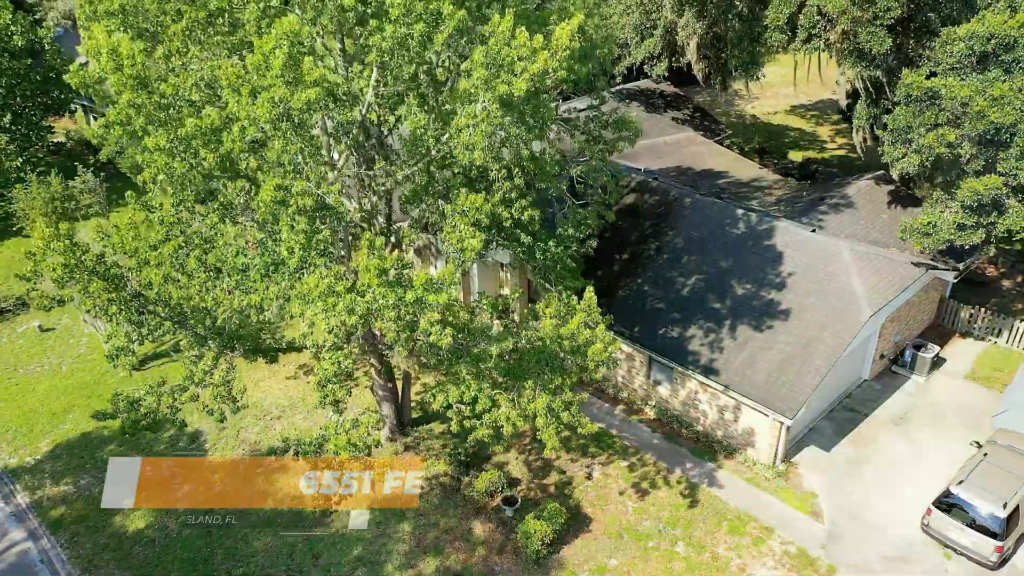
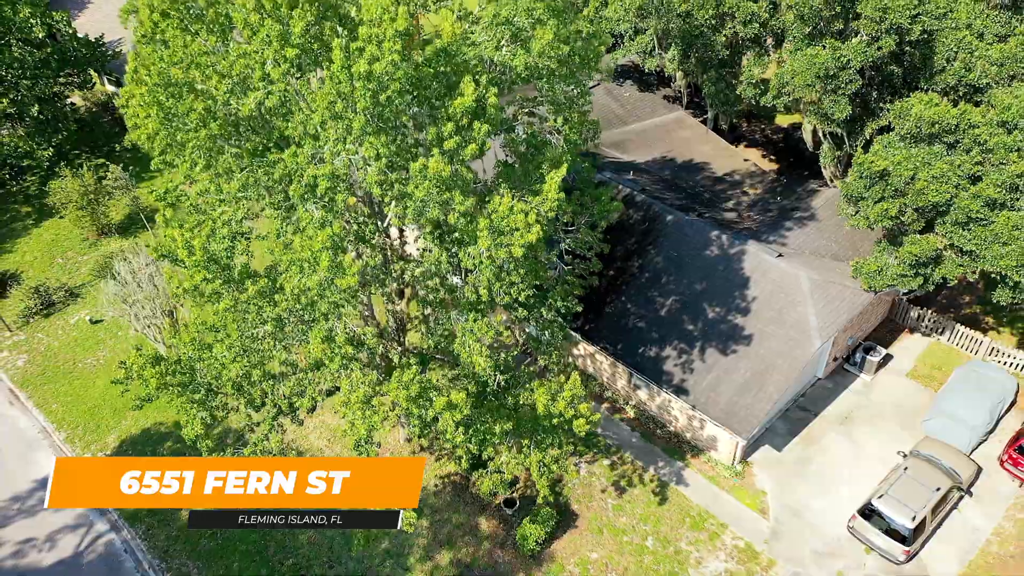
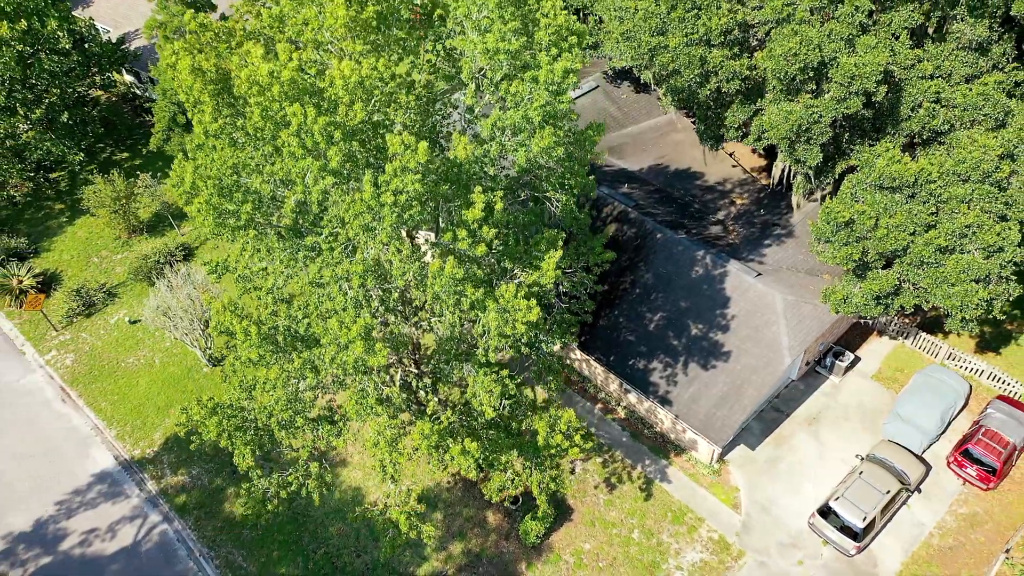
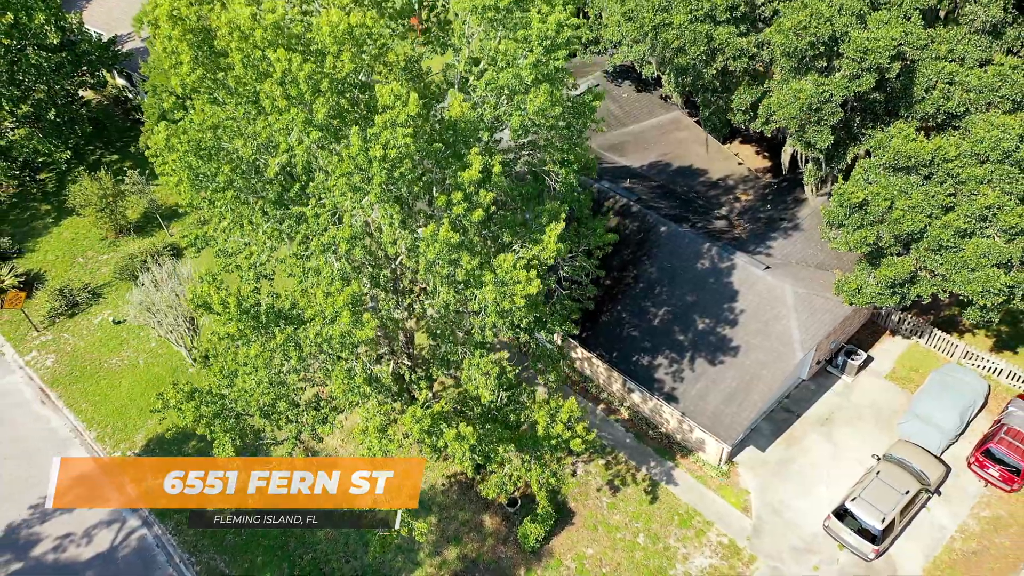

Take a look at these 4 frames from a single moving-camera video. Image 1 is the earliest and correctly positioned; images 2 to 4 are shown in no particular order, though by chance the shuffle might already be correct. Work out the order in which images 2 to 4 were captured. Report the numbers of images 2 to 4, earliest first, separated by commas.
2, 4, 3
